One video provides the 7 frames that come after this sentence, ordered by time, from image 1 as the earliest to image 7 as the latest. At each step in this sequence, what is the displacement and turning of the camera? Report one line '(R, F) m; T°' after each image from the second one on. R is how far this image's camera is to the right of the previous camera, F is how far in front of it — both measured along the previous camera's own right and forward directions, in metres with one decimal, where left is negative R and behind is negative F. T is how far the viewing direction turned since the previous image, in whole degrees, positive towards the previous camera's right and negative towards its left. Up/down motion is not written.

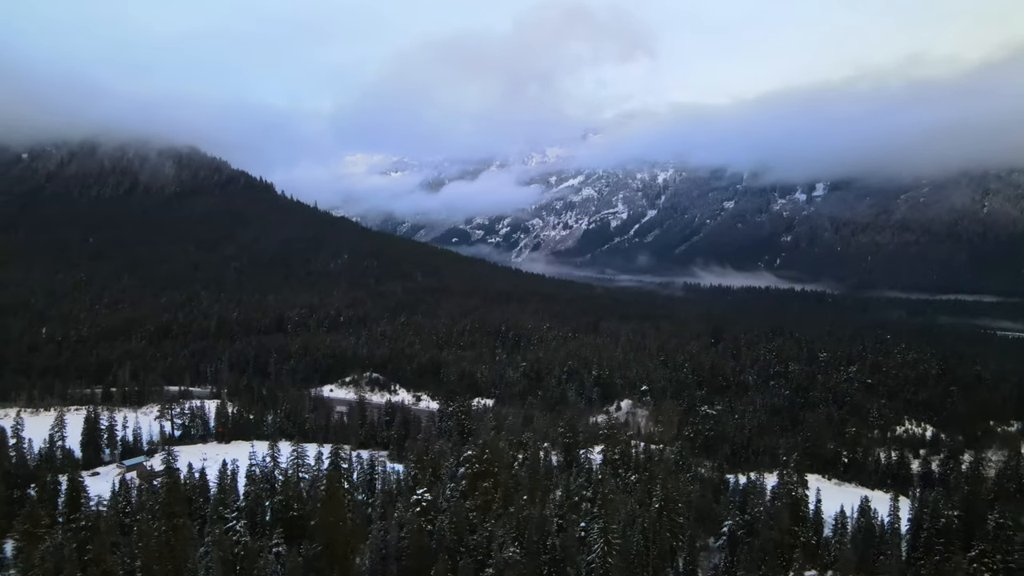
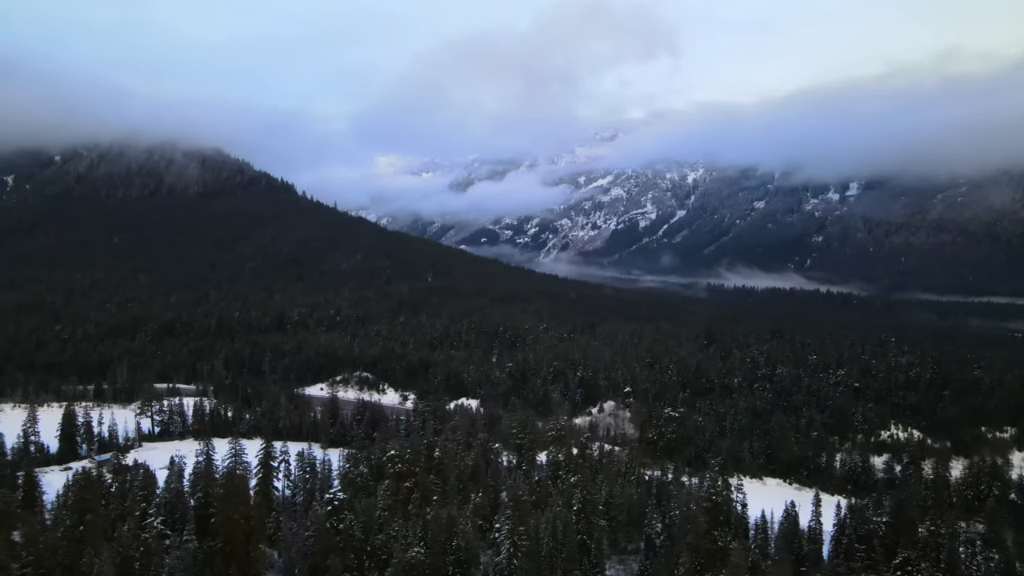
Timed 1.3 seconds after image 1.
(+8.7, +0.2) m; -2°
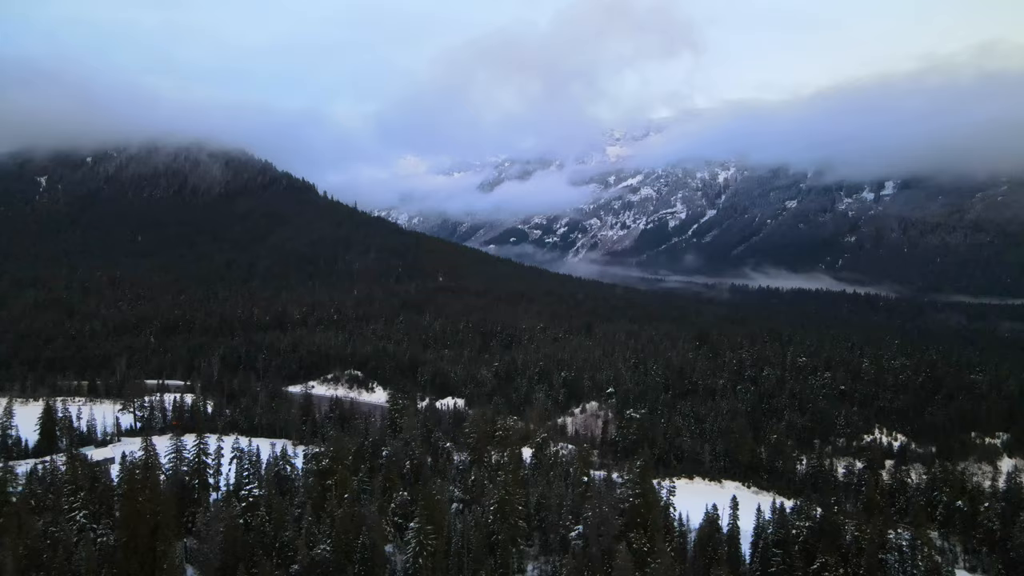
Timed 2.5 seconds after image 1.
(+8.8, +0.2) m; -2°
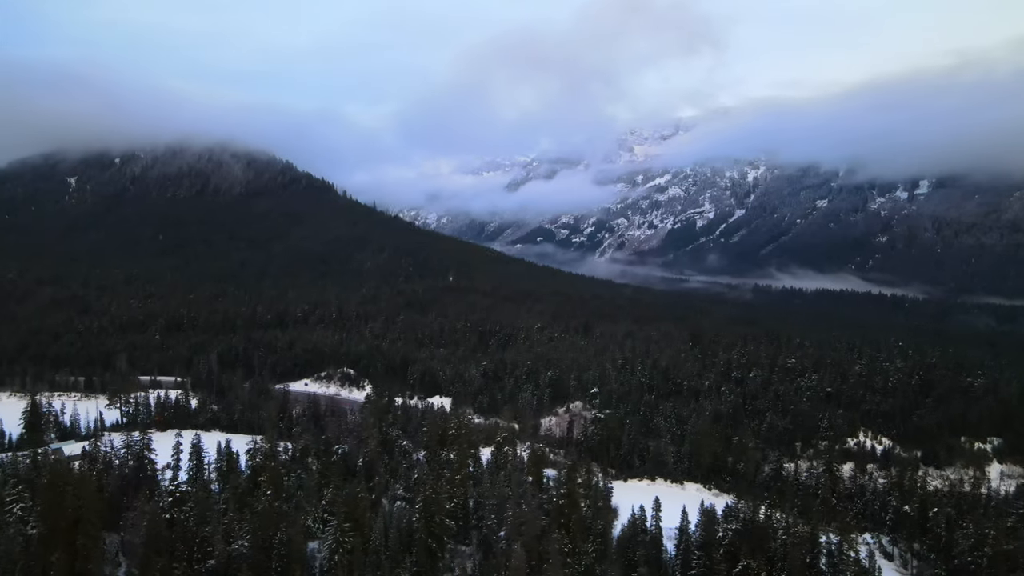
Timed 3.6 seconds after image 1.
(+8.0, +0.2) m; -2°
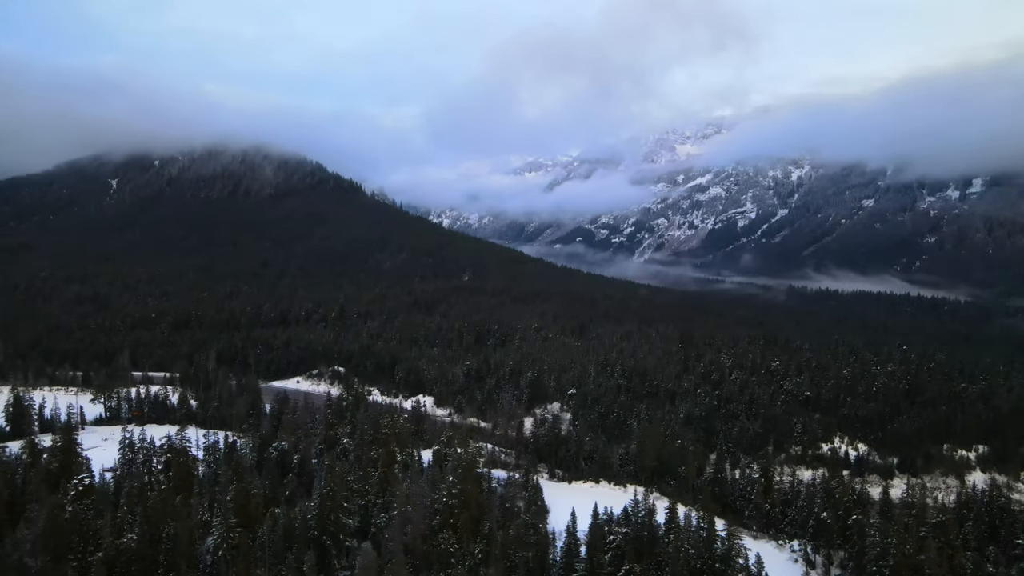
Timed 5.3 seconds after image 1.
(+11.5, +0.3) m; -3°
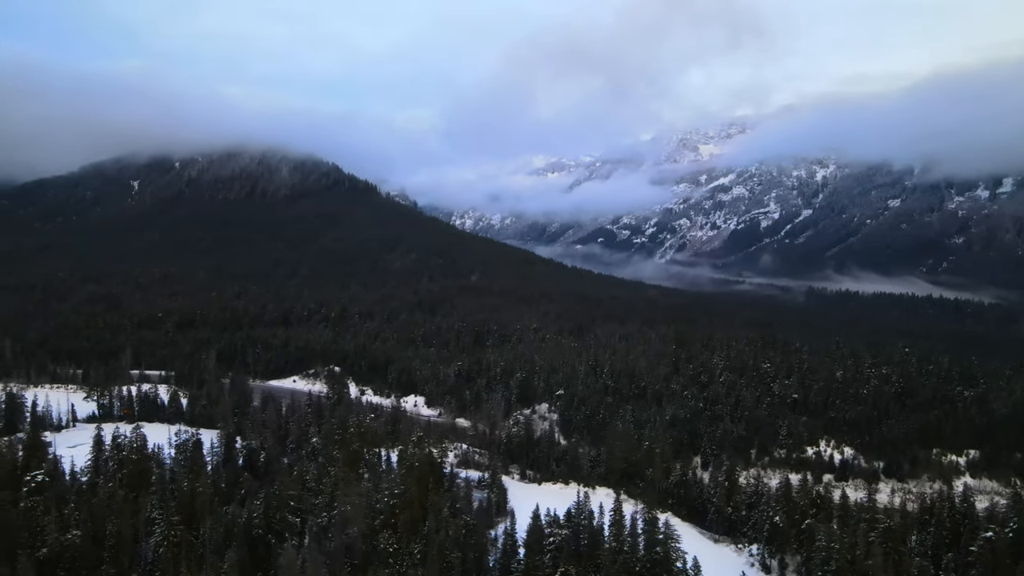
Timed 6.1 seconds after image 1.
(+6.2, +0.1) m; -2°
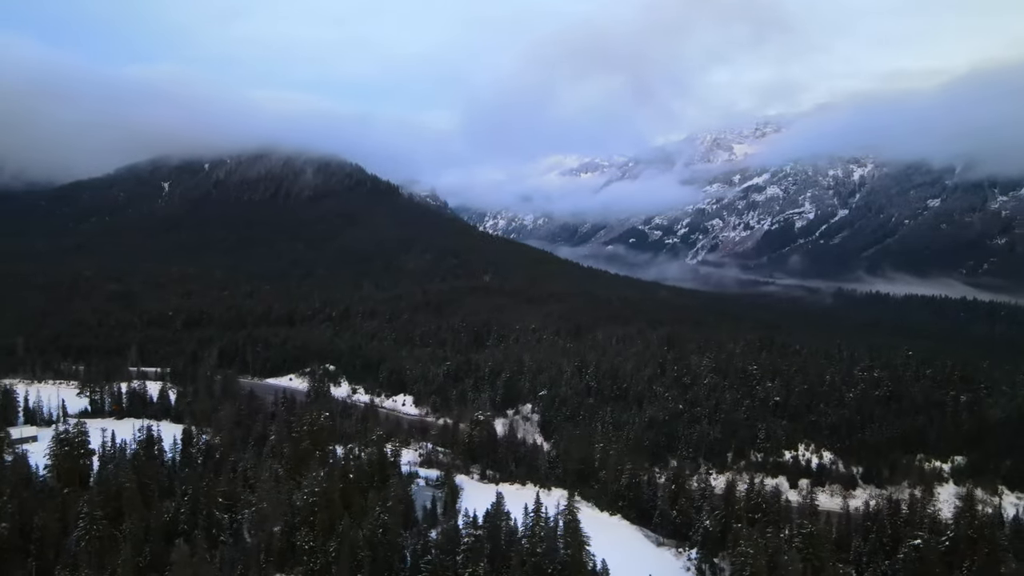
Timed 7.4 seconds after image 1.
(+8.8, +0.2) m; -3°
